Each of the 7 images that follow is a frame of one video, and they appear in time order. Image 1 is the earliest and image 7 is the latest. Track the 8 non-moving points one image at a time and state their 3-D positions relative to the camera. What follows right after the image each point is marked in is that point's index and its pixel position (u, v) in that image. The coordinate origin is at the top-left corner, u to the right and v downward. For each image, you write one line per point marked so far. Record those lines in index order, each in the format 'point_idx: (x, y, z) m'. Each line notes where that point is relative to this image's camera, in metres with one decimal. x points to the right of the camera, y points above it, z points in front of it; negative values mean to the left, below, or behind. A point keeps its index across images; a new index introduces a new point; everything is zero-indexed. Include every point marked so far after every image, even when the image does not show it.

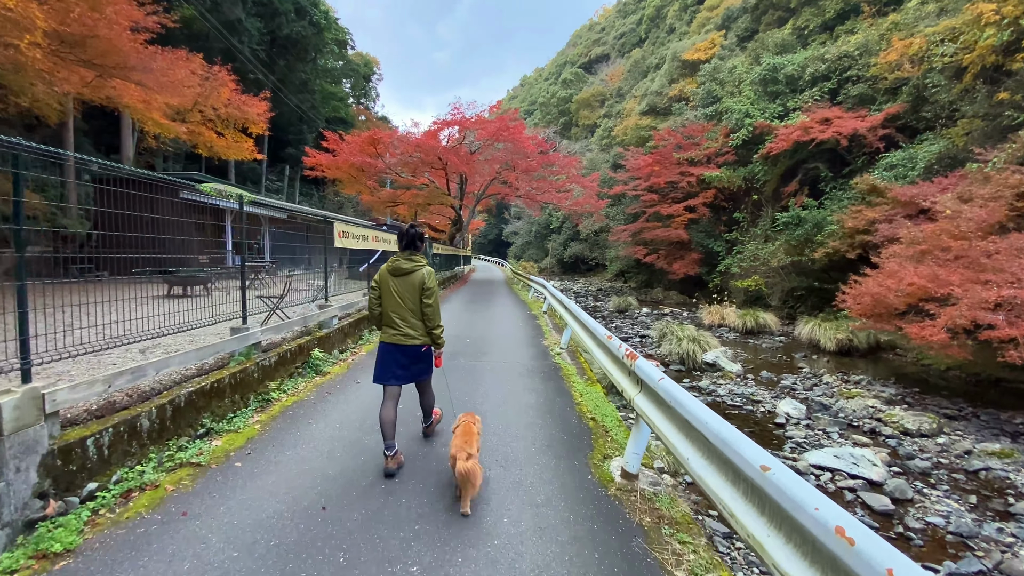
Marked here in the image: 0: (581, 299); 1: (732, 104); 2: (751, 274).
0: (+2.8, -0.5, +18.9) m
1: (+7.7, +6.5, +16.6) m
2: (+7.4, +0.4, +14.6) m
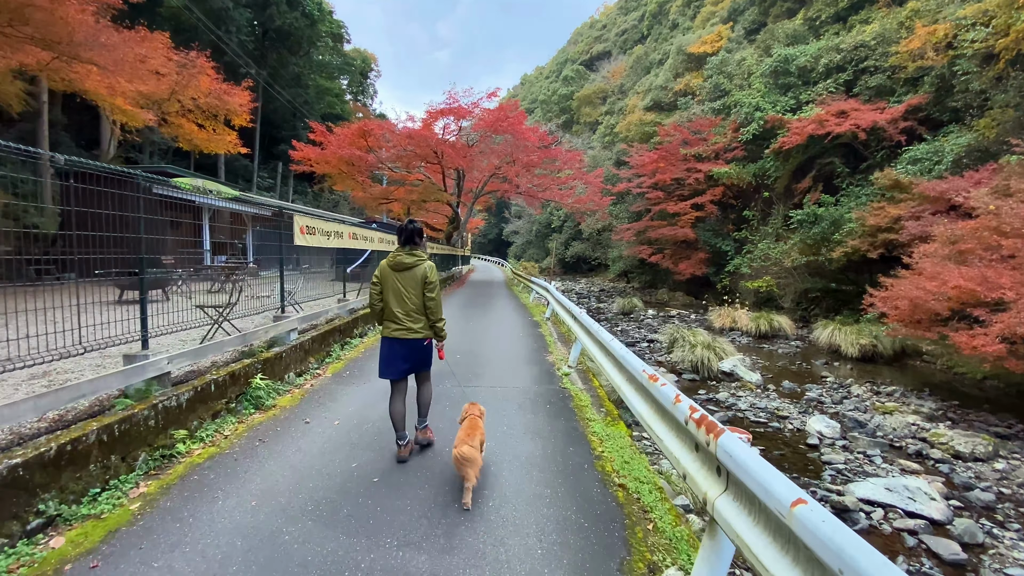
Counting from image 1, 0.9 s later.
0: (+2.8, -0.5, +18.3) m
1: (+7.7, +6.4, +15.9) m
2: (+7.4, +0.4, +13.9) m
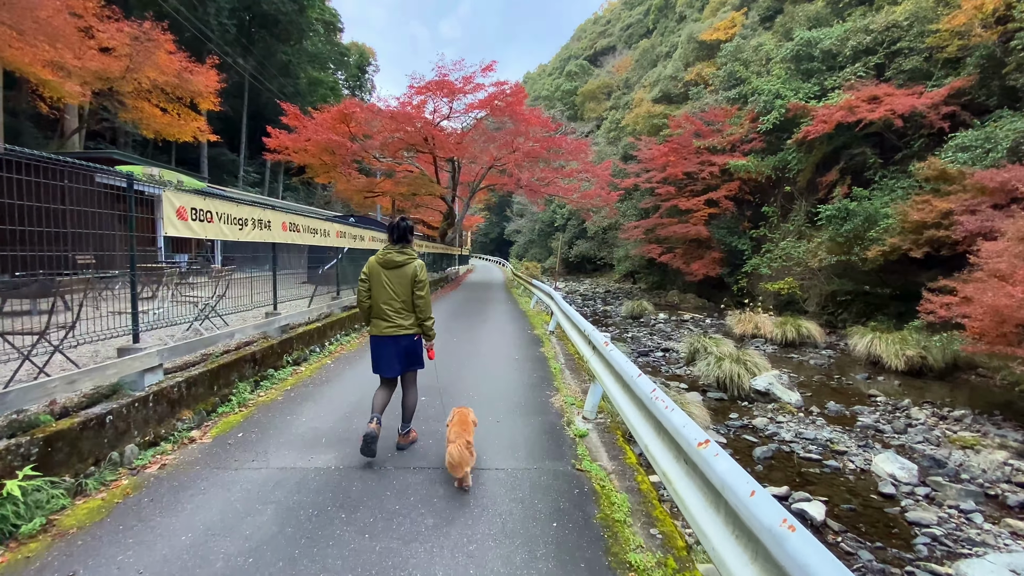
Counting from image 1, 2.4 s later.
0: (+2.8, -0.6, +17.1) m
1: (+7.7, +6.4, +14.8) m
2: (+7.4, +0.3, +12.8) m
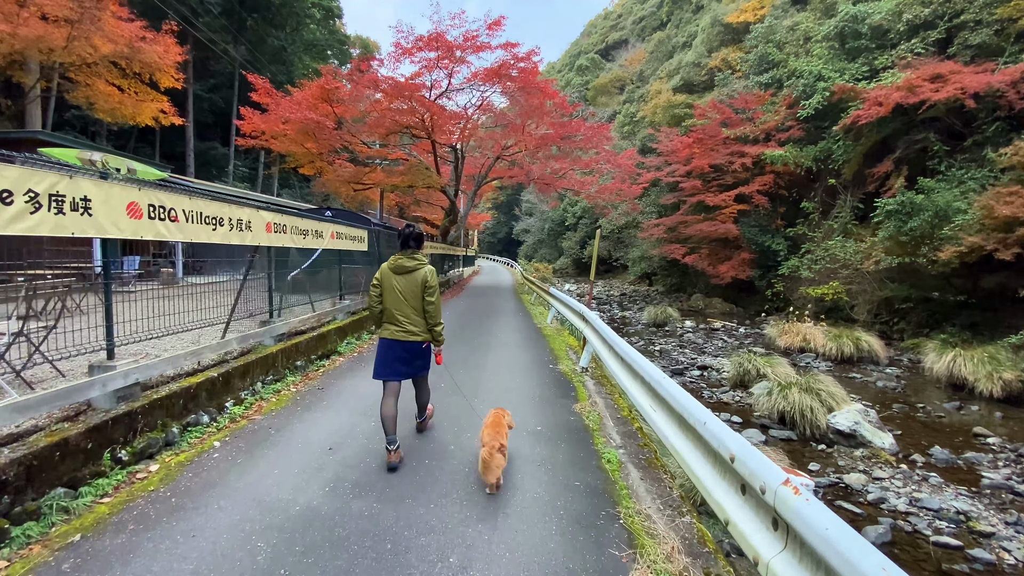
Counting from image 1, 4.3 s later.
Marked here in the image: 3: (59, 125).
0: (+3.1, -0.7, +15.7) m
1: (+8.0, +6.2, +13.3) m
2: (+7.6, +0.2, +11.3) m
3: (-12.3, +4.4, +12.9) m
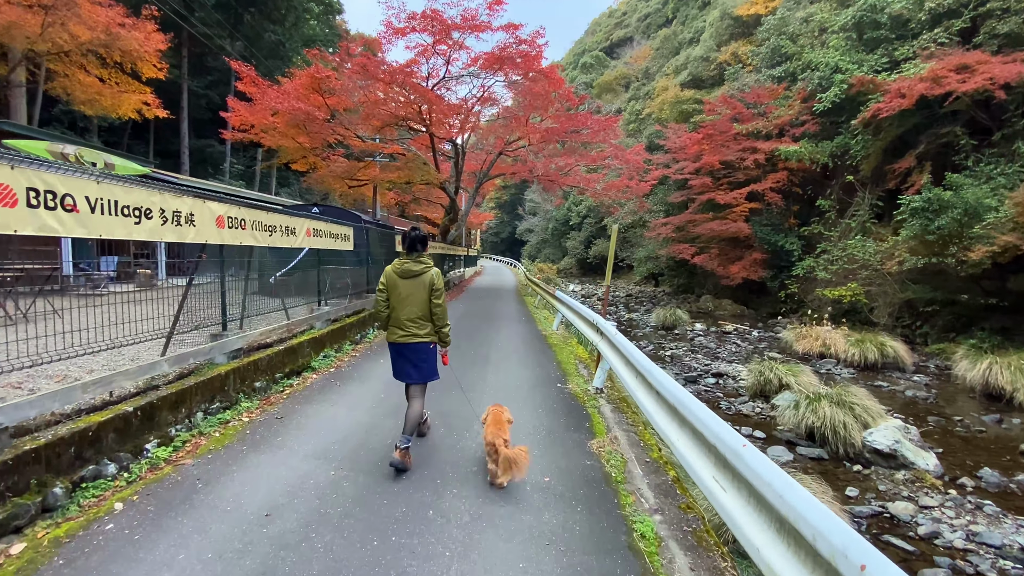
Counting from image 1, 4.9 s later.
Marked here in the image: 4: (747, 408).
0: (+3.2, -0.7, +15.3) m
1: (+8.1, +6.2, +12.8) m
2: (+7.7, +0.2, +10.8) m
3: (-12.2, +4.4, +12.5) m
4: (+3.0, -1.5, +6.0) m
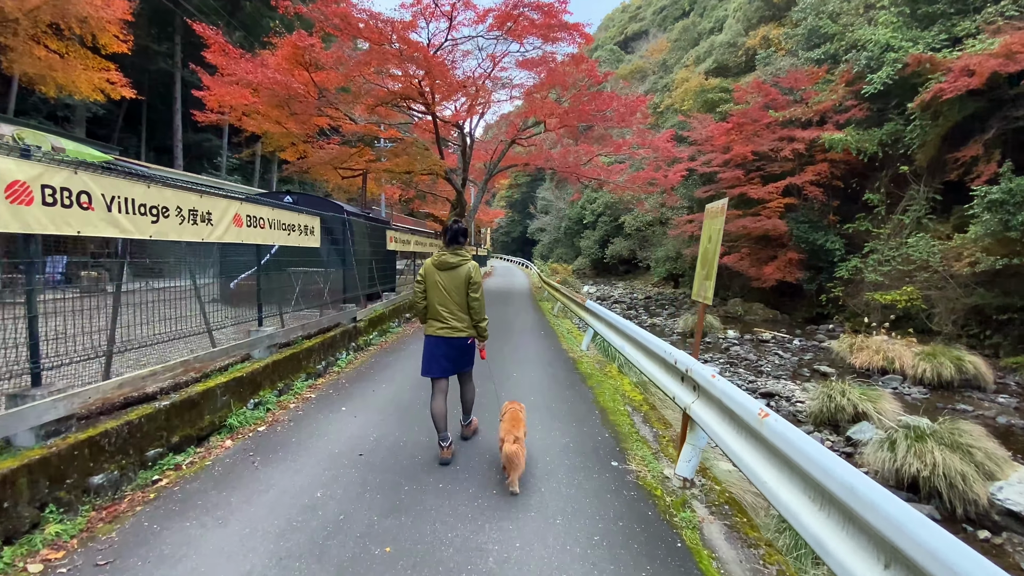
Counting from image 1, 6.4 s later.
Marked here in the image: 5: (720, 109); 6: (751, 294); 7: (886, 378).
0: (+3.6, -0.8, +14.1) m
1: (+8.4, +6.1, +11.5) m
2: (+8.0, +0.1, +9.6) m
3: (-11.9, +4.4, +11.7) m
4: (+3.1, -1.6, +4.9) m
5: (+6.6, +5.7, +14.9) m
6: (+7.4, -0.2, +14.5) m
7: (+5.7, -1.4, +7.2) m
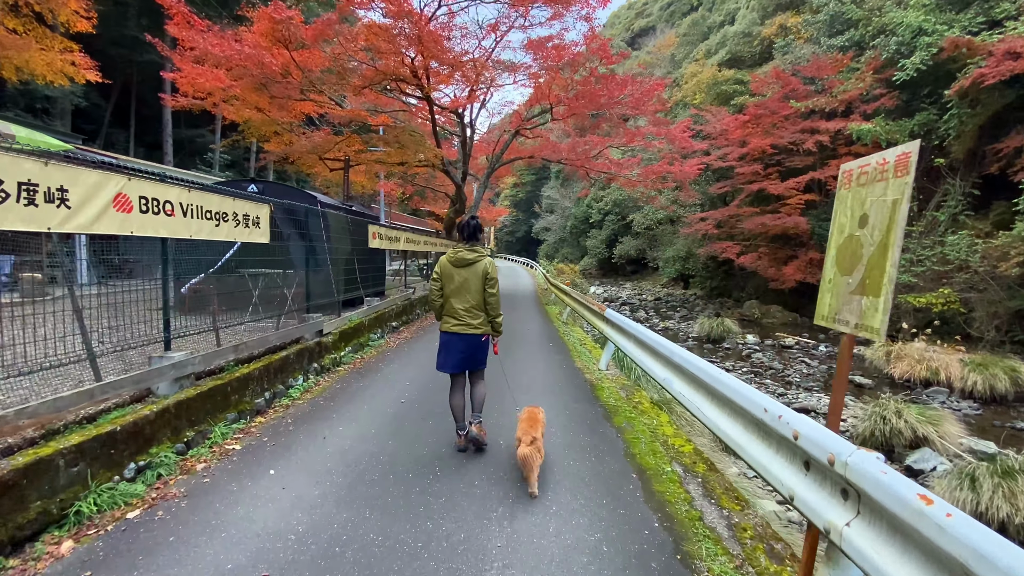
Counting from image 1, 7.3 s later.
0: (+3.7, -0.8, +13.4) m
1: (+8.5, +6.1, +10.8) m
2: (+8.1, 0.0, +8.9) m
3: (-11.8, +4.3, +11.2) m
4: (+3.2, -1.6, +4.2) m
5: (+6.7, +5.6, +14.2) m
6: (+7.5, -0.2, +13.7) m
7: (+5.8, -1.4, +6.5) m
